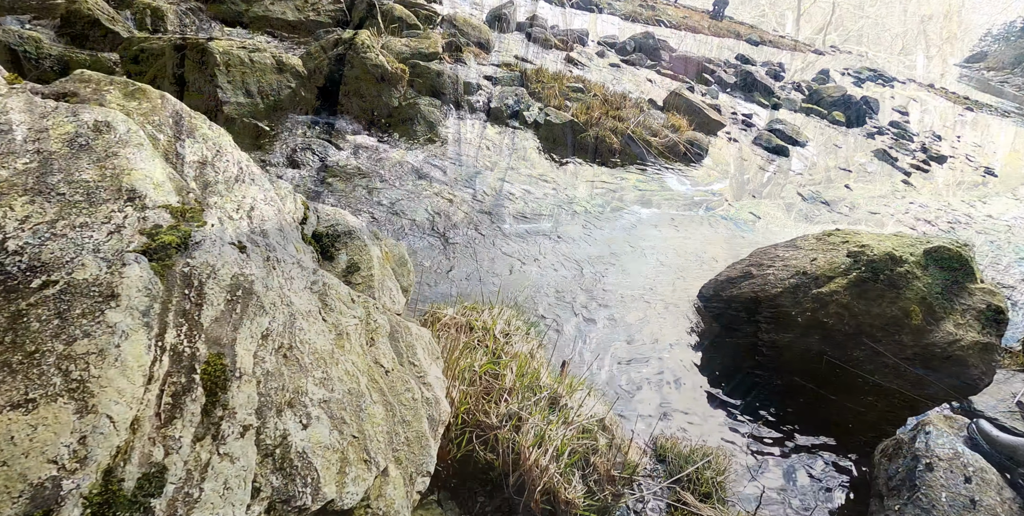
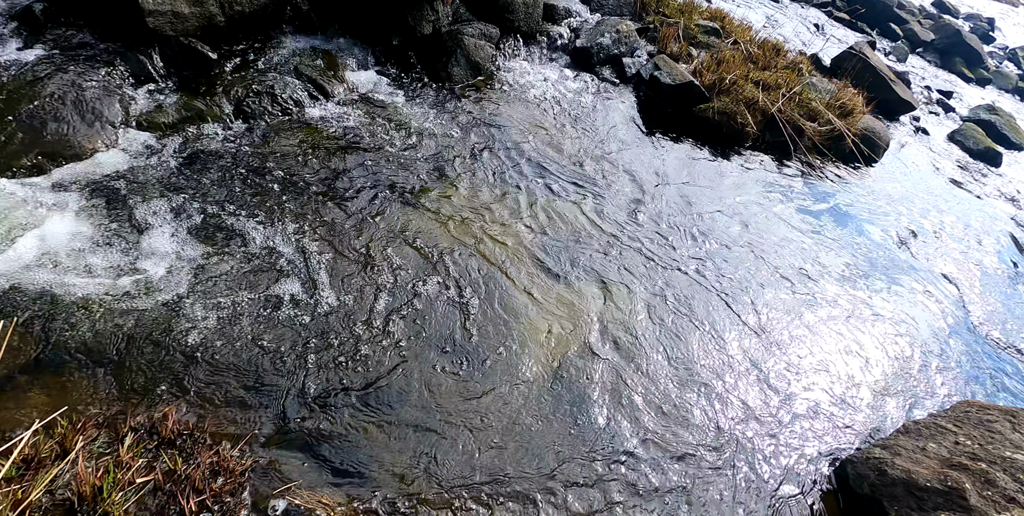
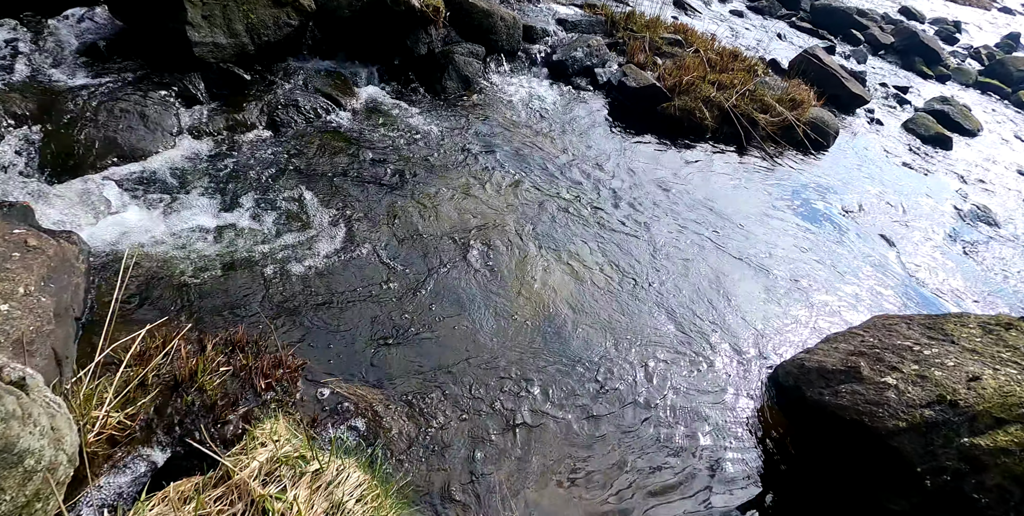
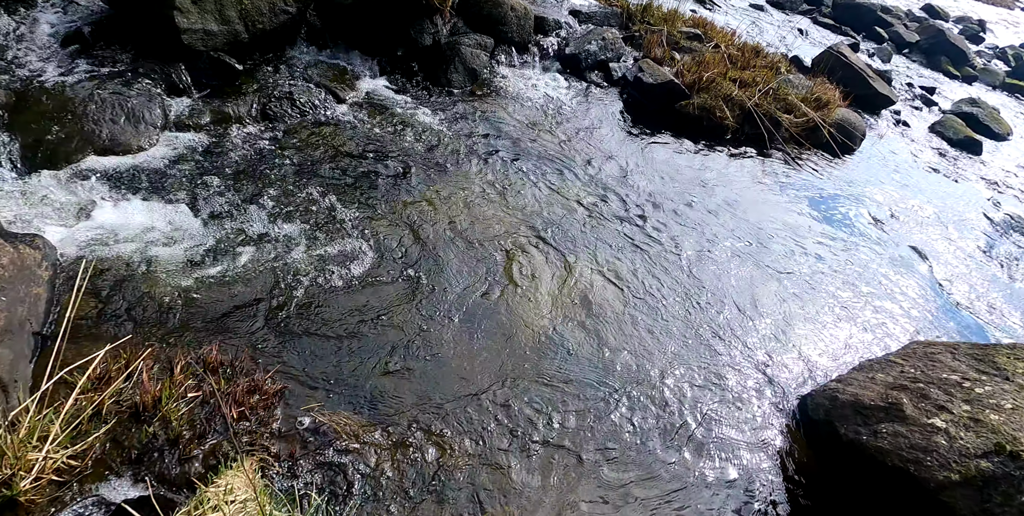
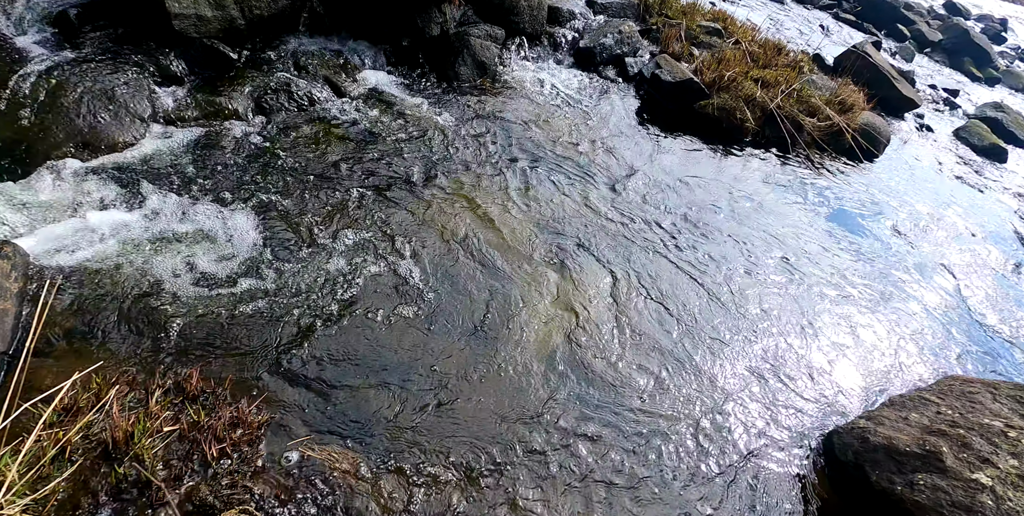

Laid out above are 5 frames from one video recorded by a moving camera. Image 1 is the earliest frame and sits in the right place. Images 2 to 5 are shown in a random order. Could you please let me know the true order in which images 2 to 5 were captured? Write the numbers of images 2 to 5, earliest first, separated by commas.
3, 4, 5, 2
